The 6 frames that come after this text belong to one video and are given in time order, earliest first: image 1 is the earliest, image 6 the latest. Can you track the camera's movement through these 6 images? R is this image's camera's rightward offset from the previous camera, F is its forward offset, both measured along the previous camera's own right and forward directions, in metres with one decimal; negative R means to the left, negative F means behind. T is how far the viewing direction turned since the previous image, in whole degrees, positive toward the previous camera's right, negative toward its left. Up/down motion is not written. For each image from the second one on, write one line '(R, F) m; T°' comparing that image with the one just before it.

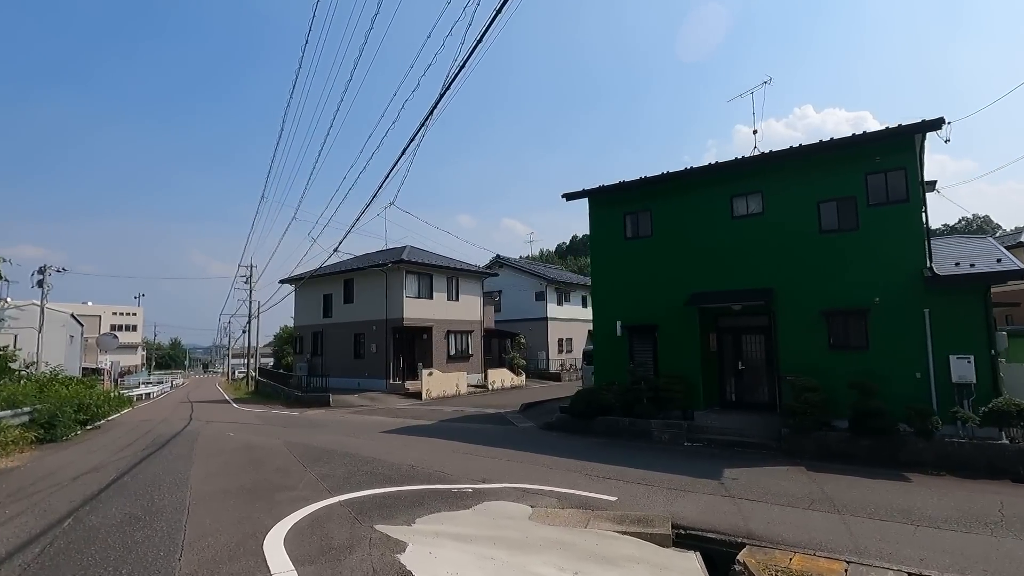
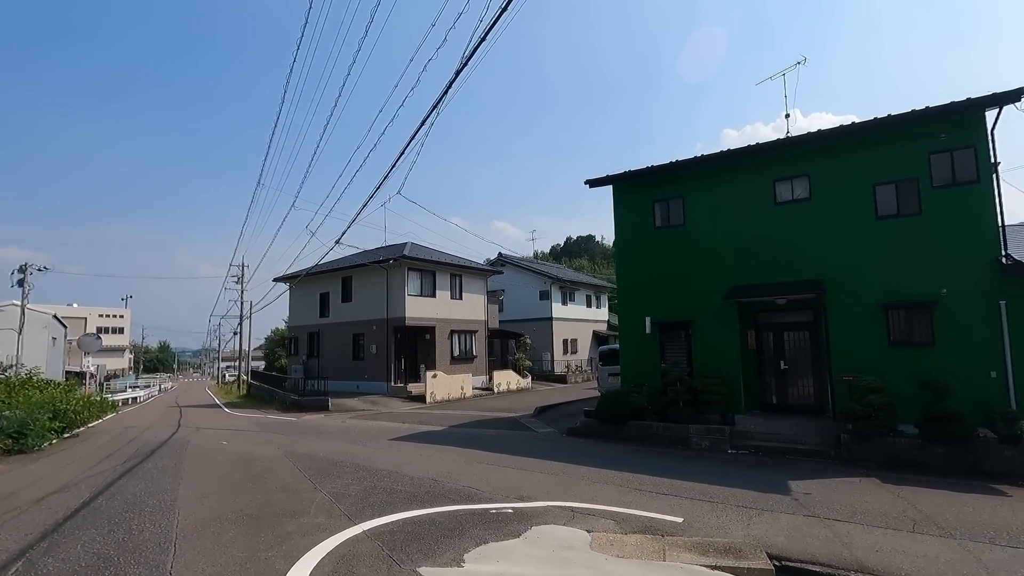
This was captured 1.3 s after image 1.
(-0.7, +1.1) m; +1°
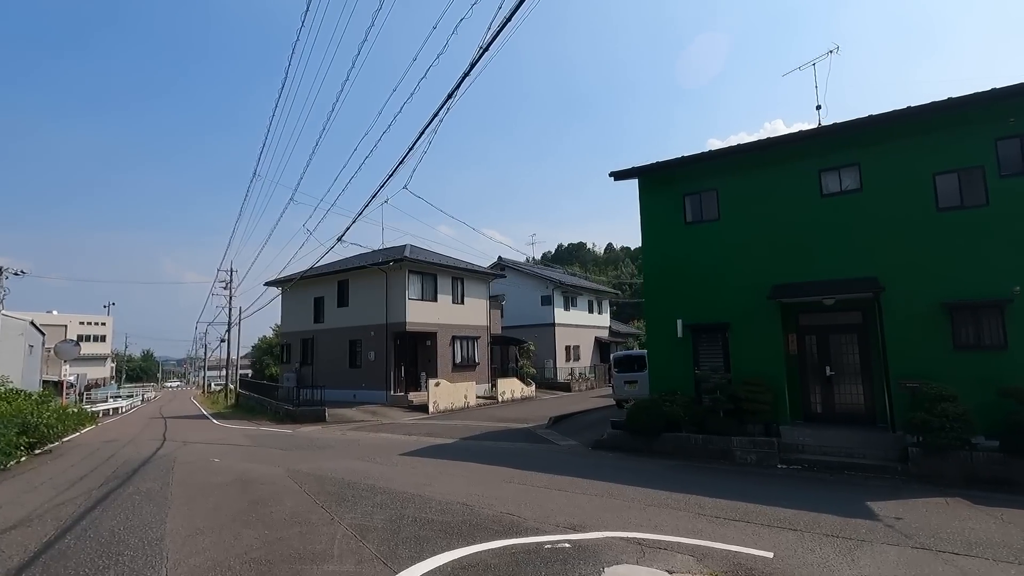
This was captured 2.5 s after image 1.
(-0.7, +1.0) m; +1°
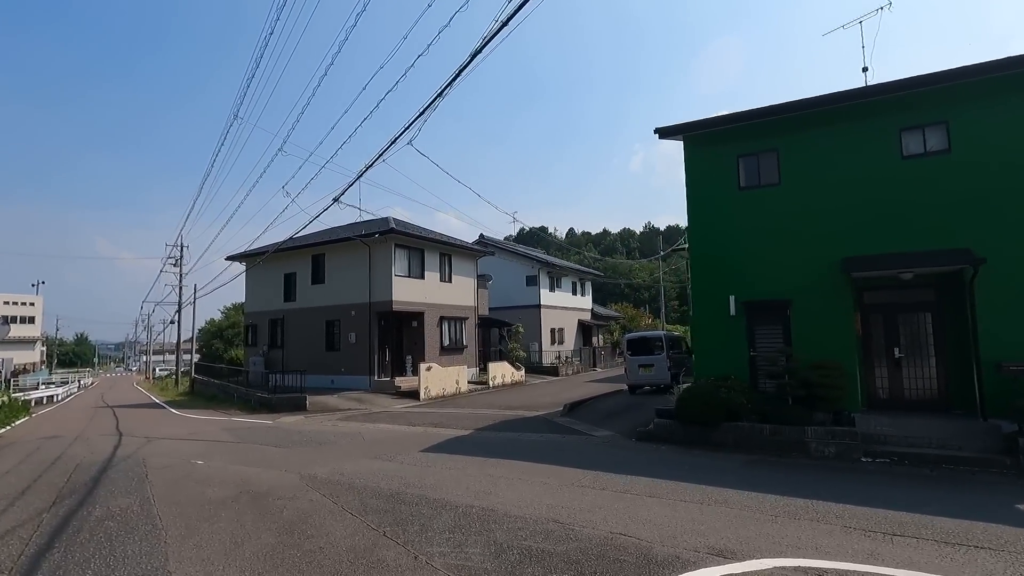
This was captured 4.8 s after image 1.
(-1.5, +1.7) m; +5°
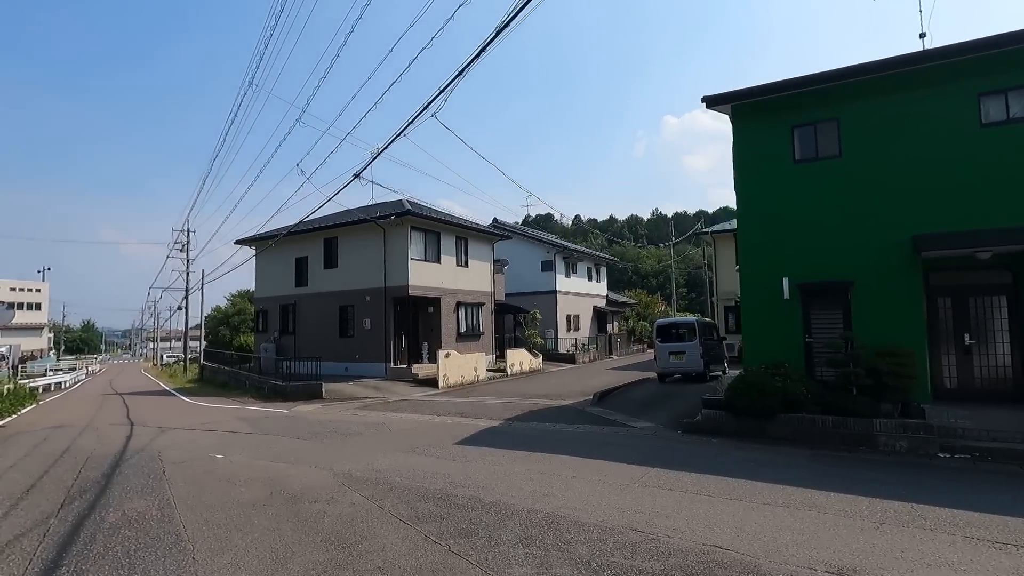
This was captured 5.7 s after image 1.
(-0.6, +0.7) m; 0°
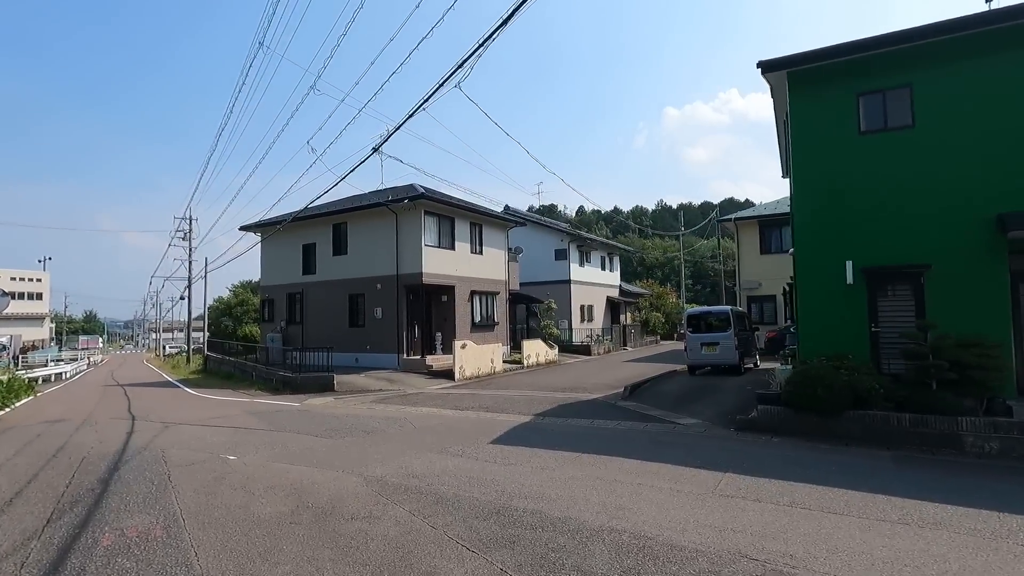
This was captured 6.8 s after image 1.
(-0.6, +0.9) m; 0°
